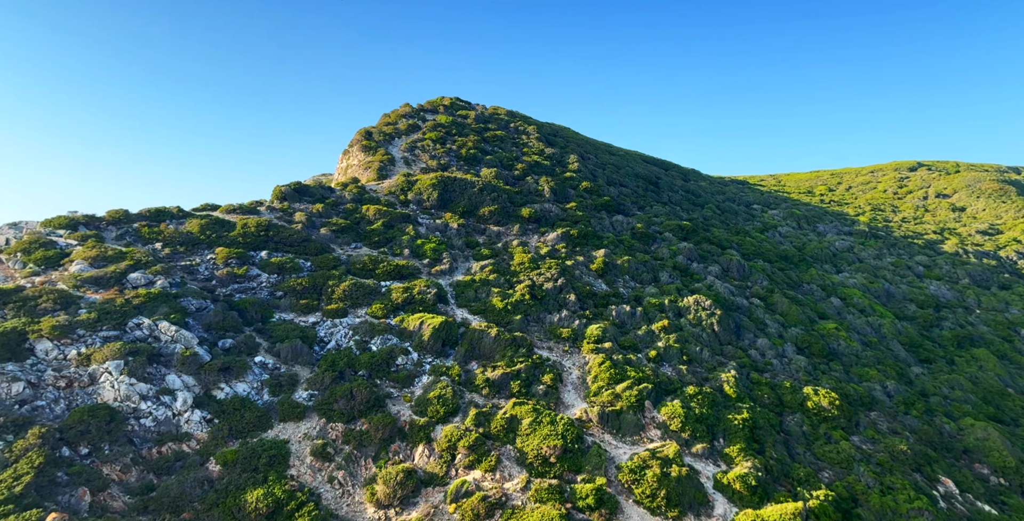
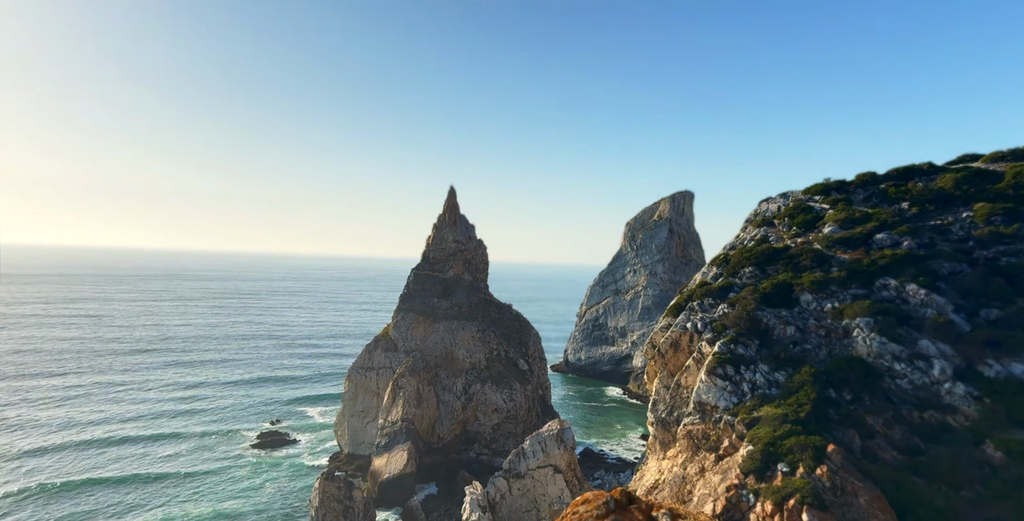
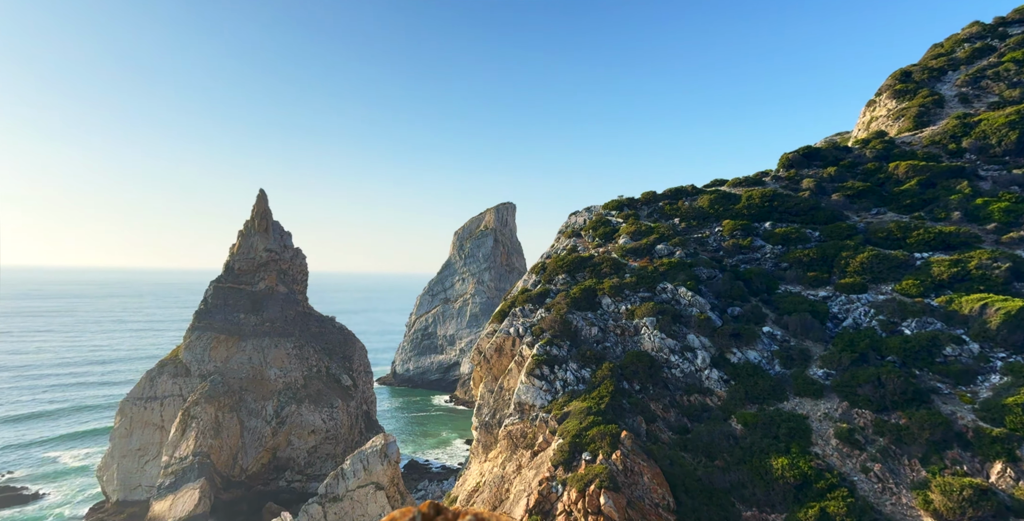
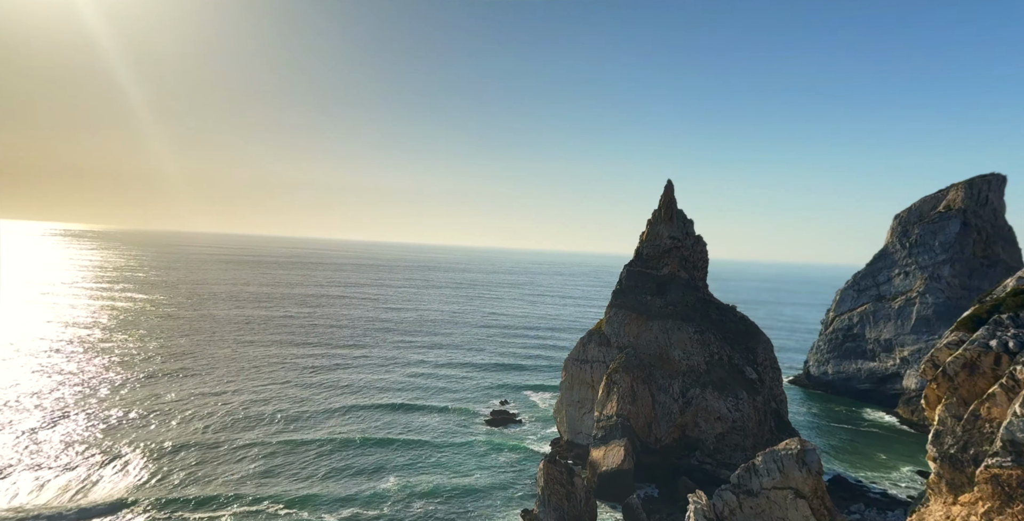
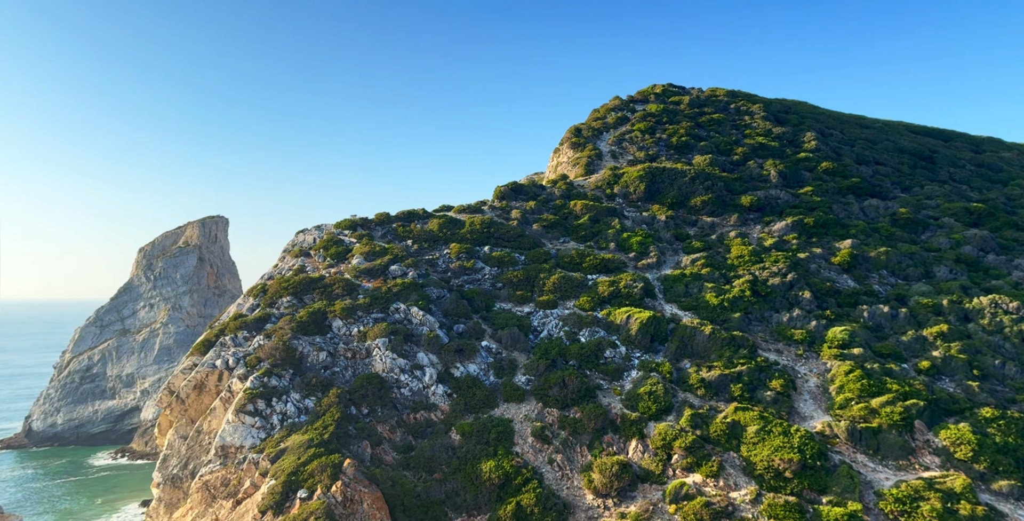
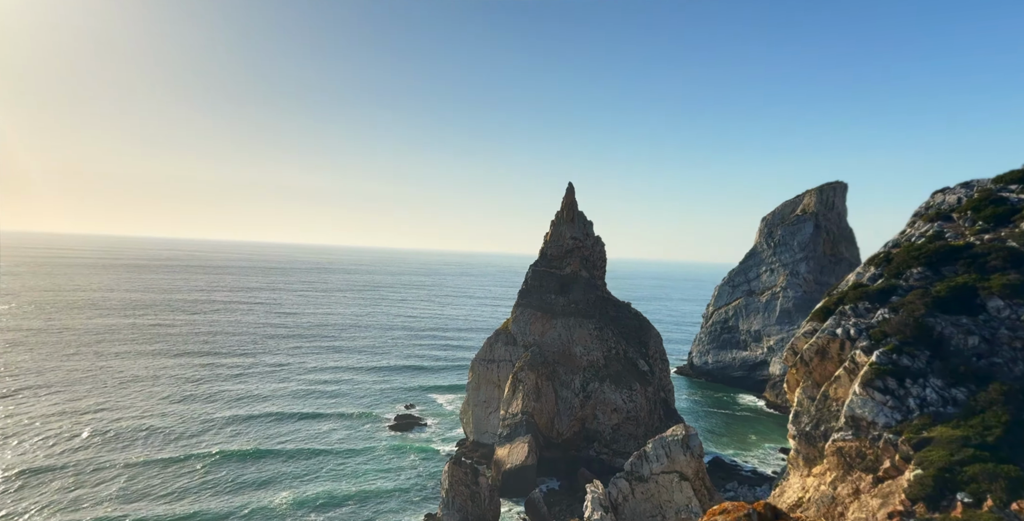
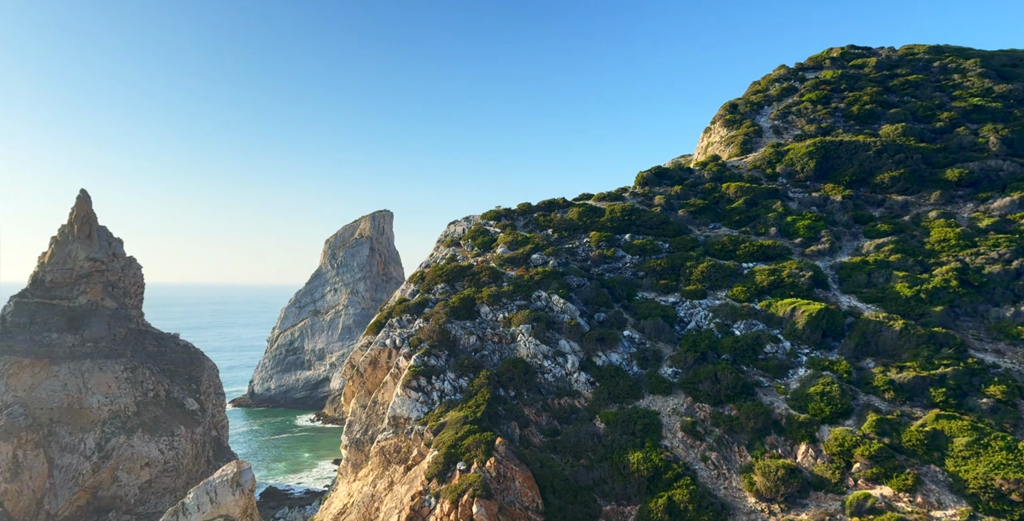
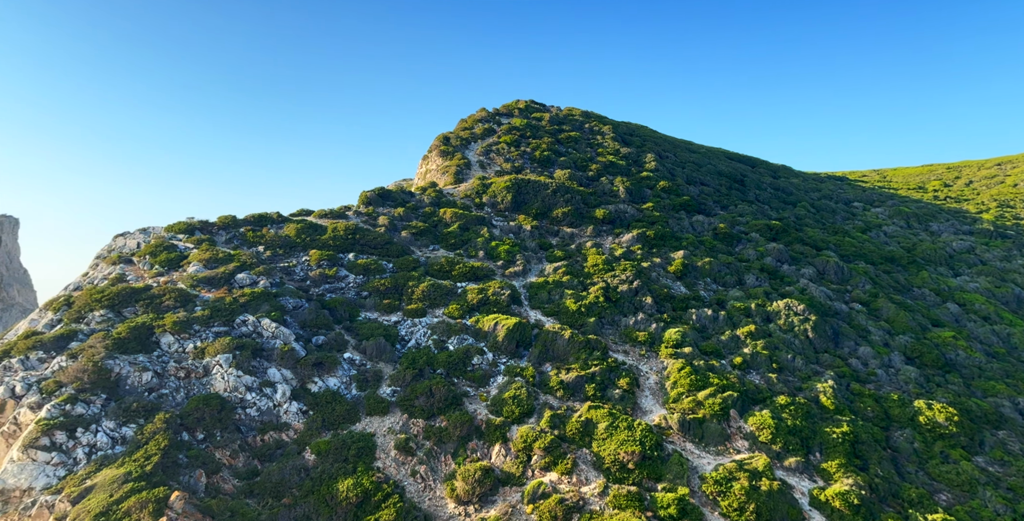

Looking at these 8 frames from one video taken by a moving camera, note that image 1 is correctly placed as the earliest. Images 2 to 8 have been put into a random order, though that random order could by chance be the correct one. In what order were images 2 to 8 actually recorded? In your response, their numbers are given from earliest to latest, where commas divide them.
8, 5, 7, 3, 2, 6, 4
